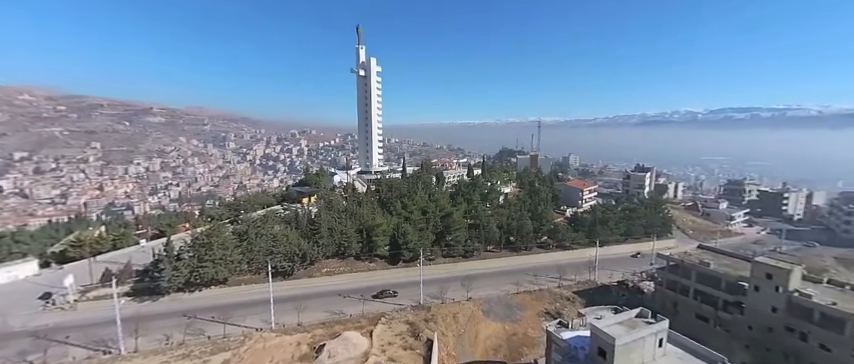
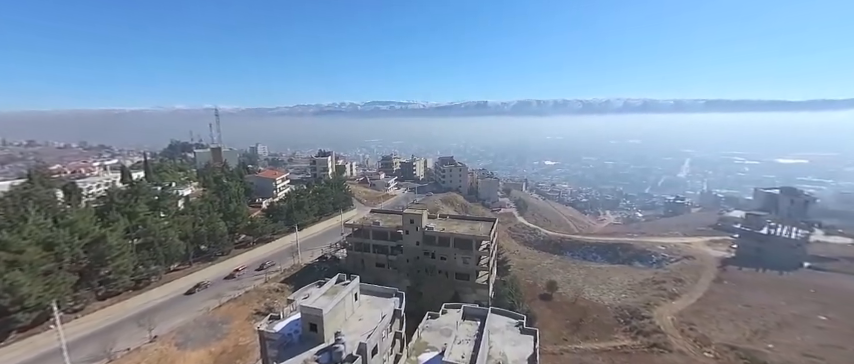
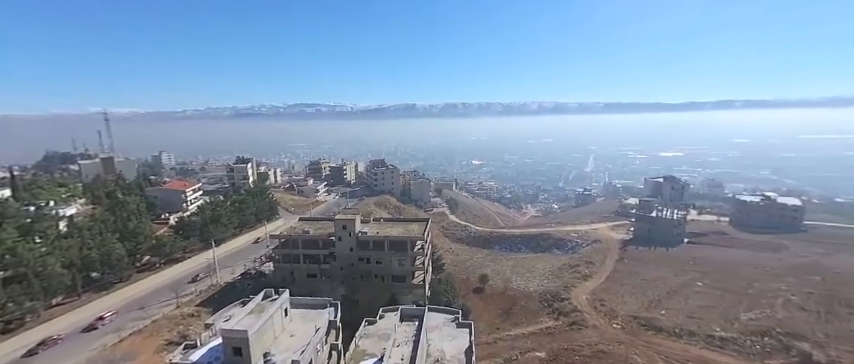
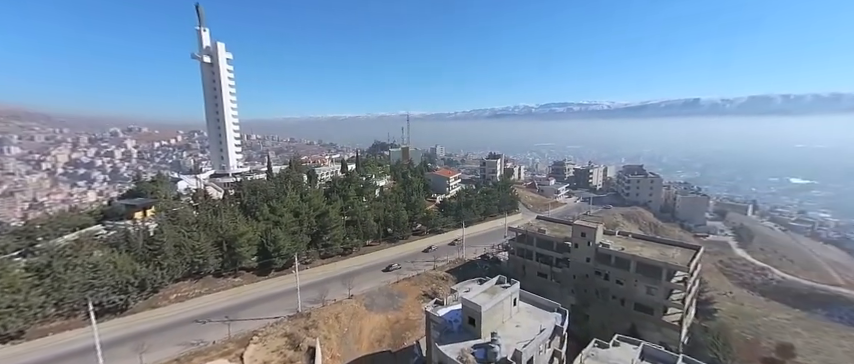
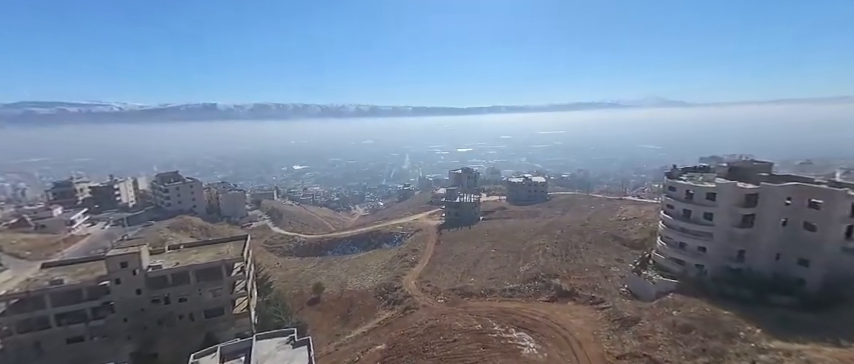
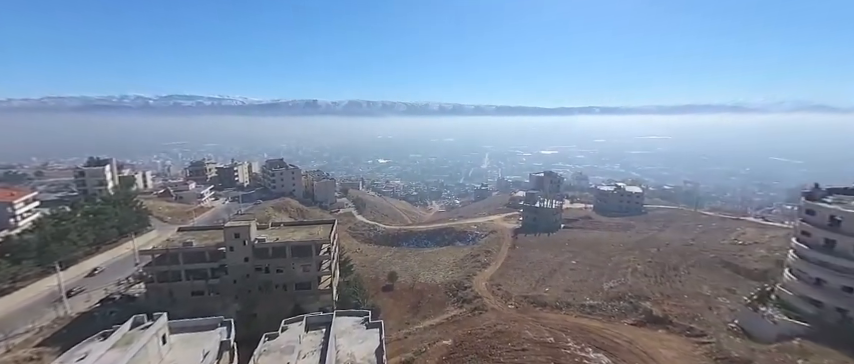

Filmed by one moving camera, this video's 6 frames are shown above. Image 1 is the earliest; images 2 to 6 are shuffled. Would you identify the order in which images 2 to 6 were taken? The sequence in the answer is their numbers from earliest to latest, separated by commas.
4, 2, 3, 6, 5
